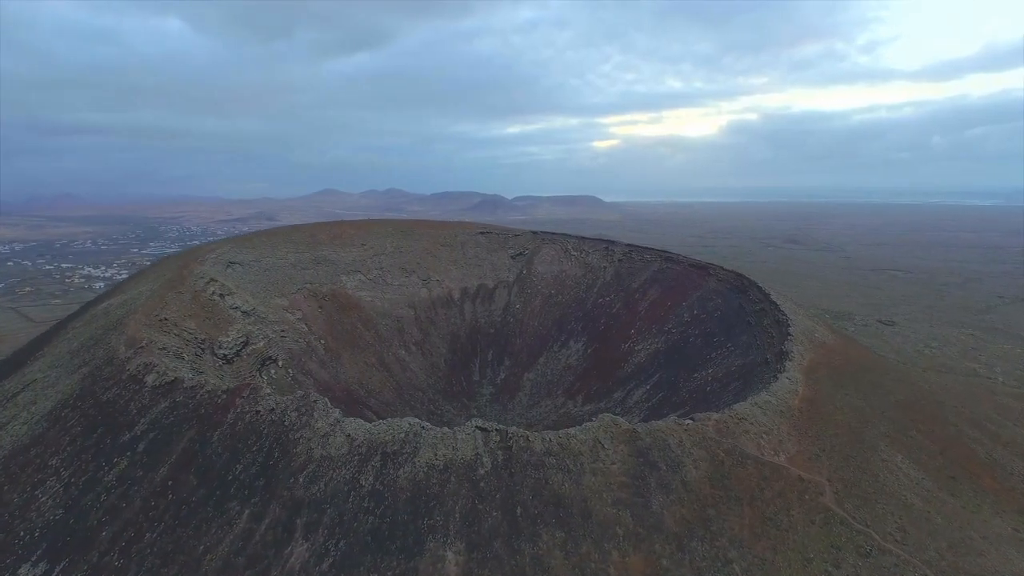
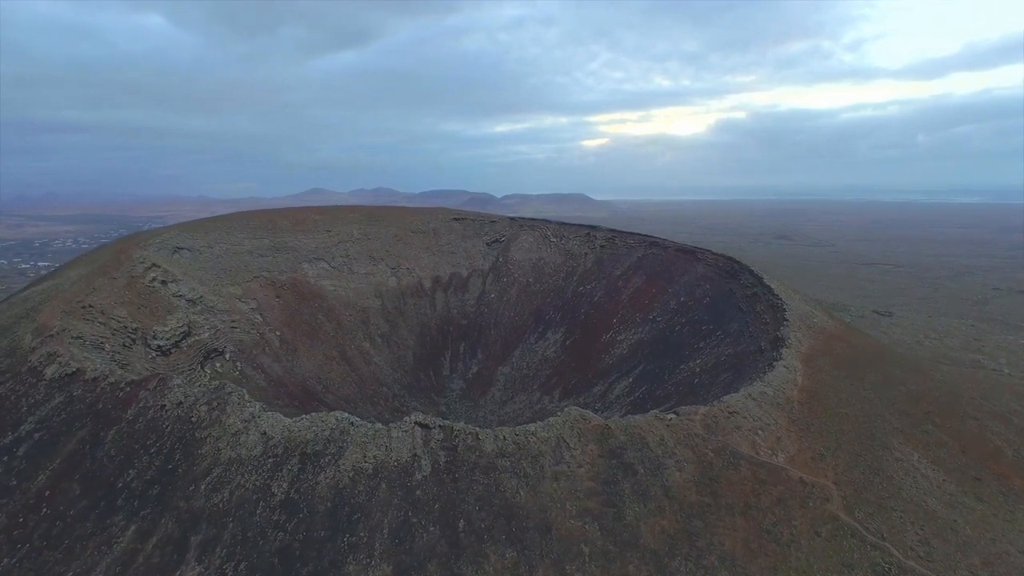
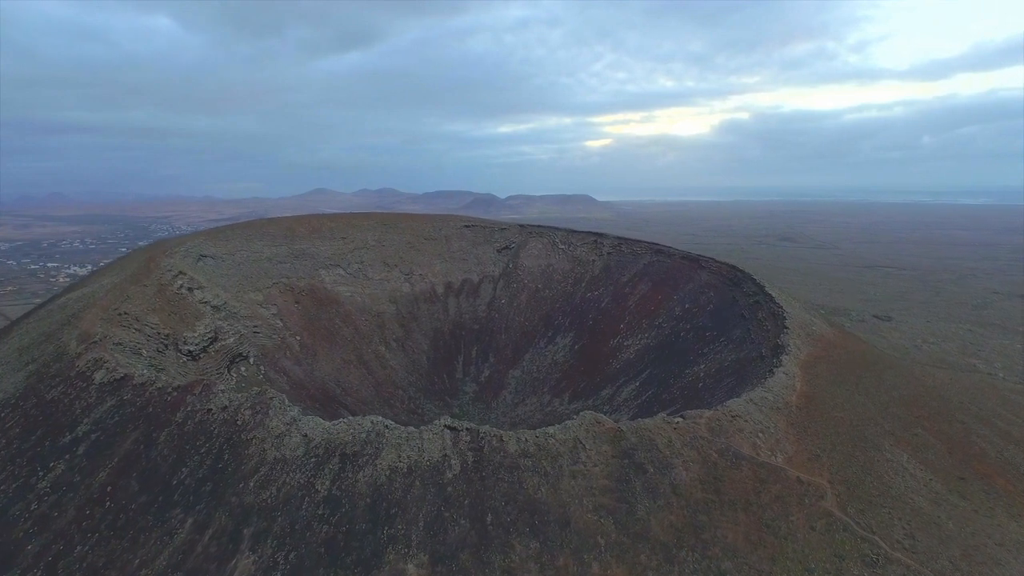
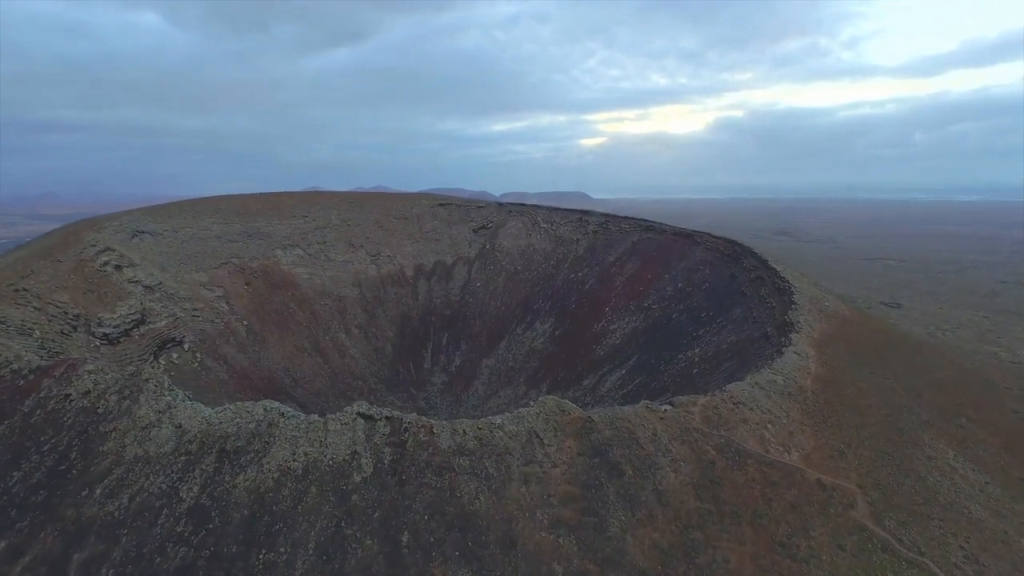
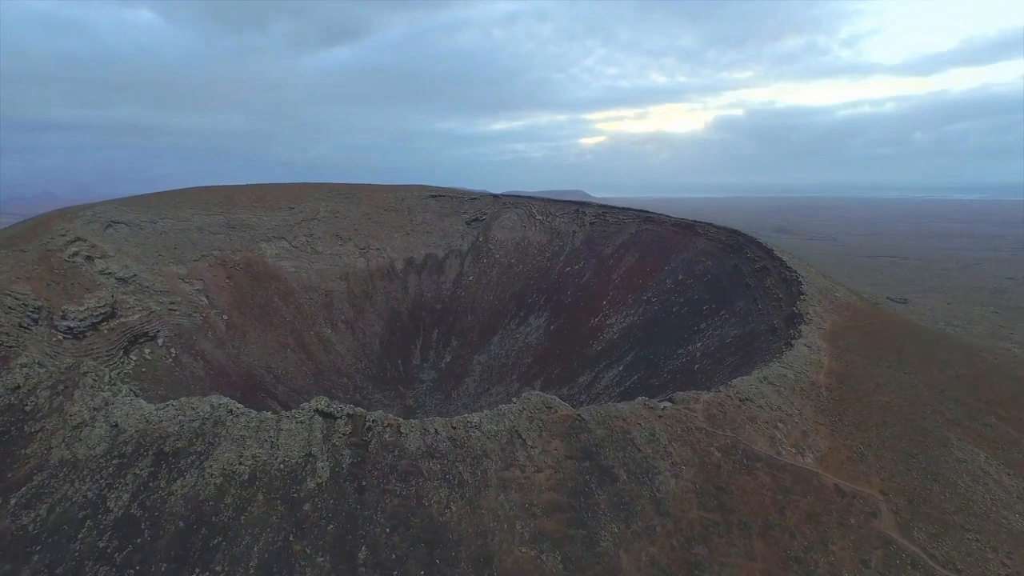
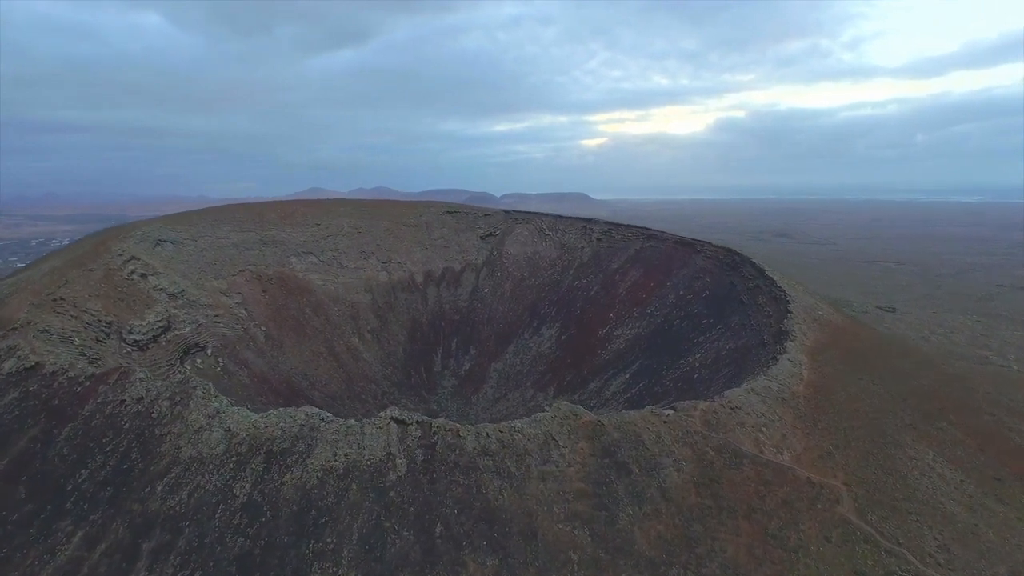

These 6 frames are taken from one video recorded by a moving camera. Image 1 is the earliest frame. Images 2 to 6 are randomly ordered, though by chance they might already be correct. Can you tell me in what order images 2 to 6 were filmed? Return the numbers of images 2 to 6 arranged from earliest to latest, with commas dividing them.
3, 2, 6, 4, 5
